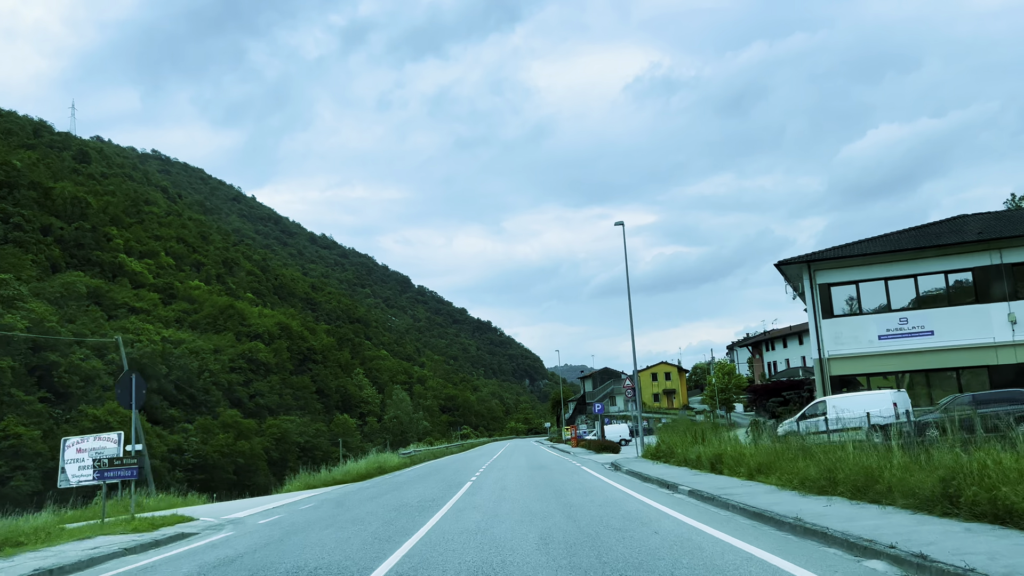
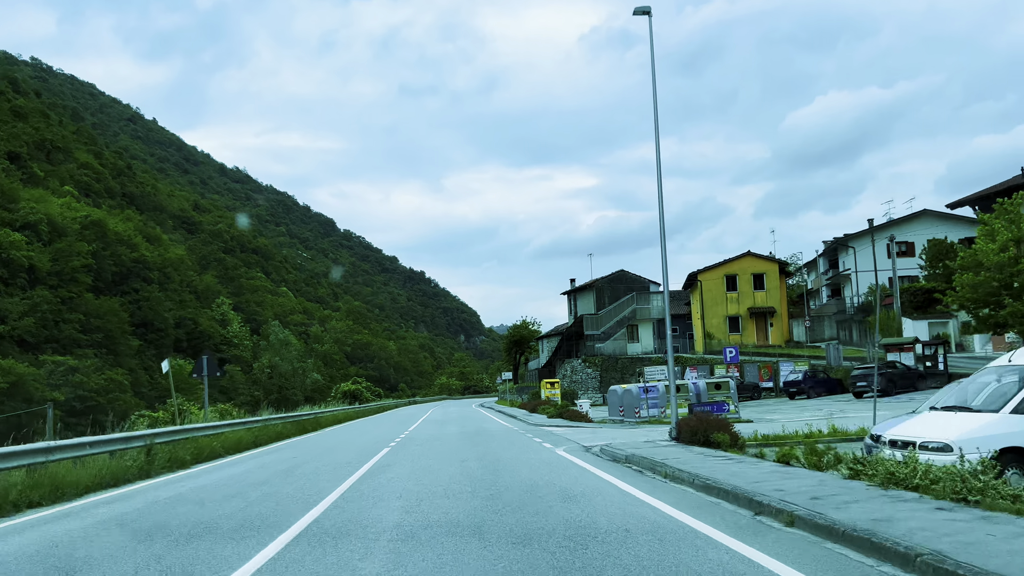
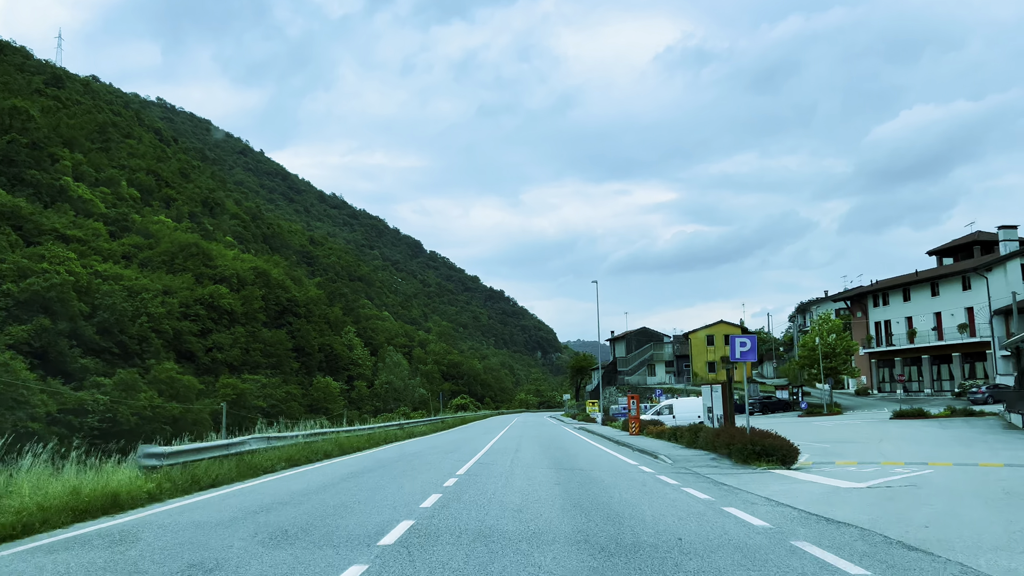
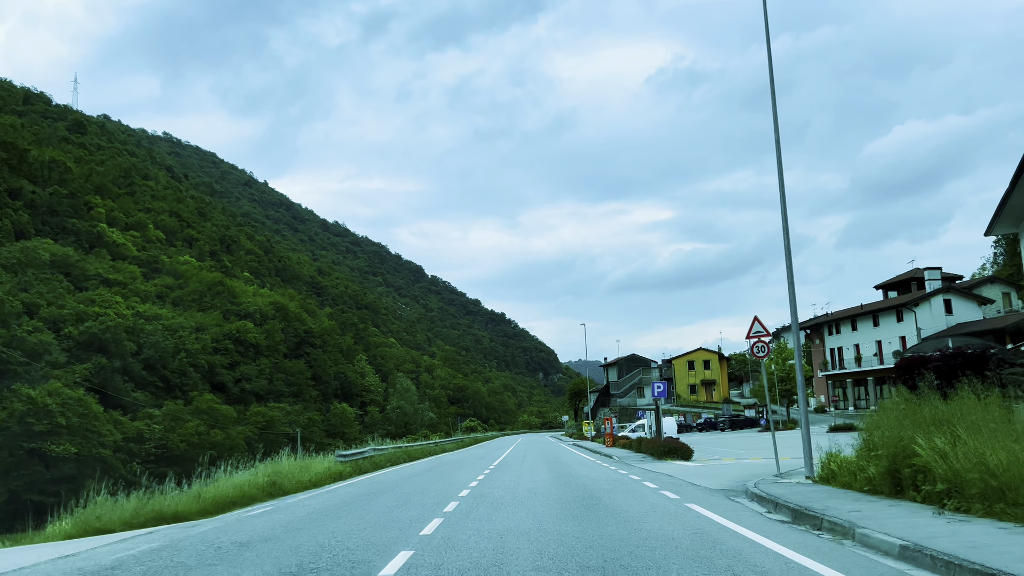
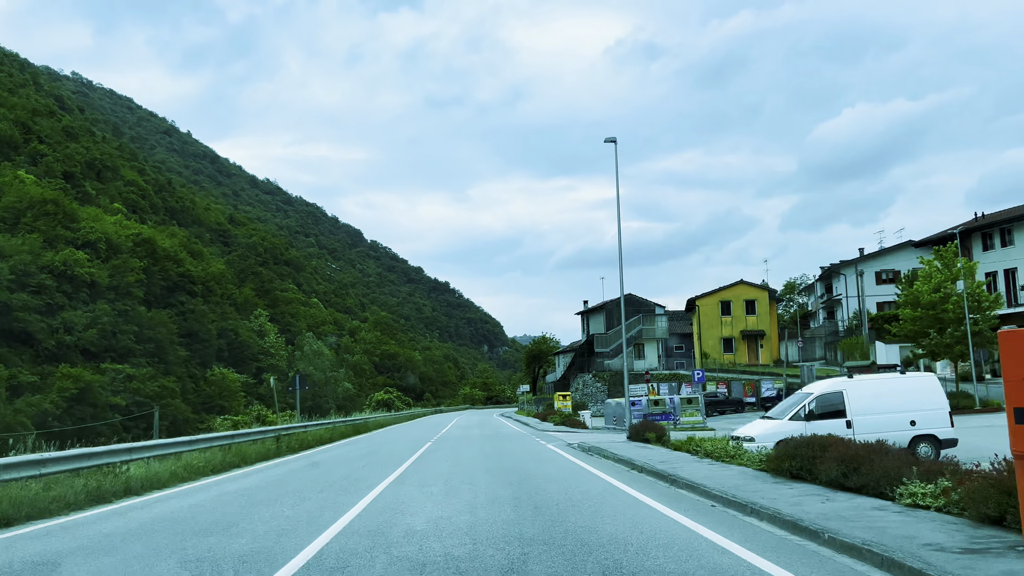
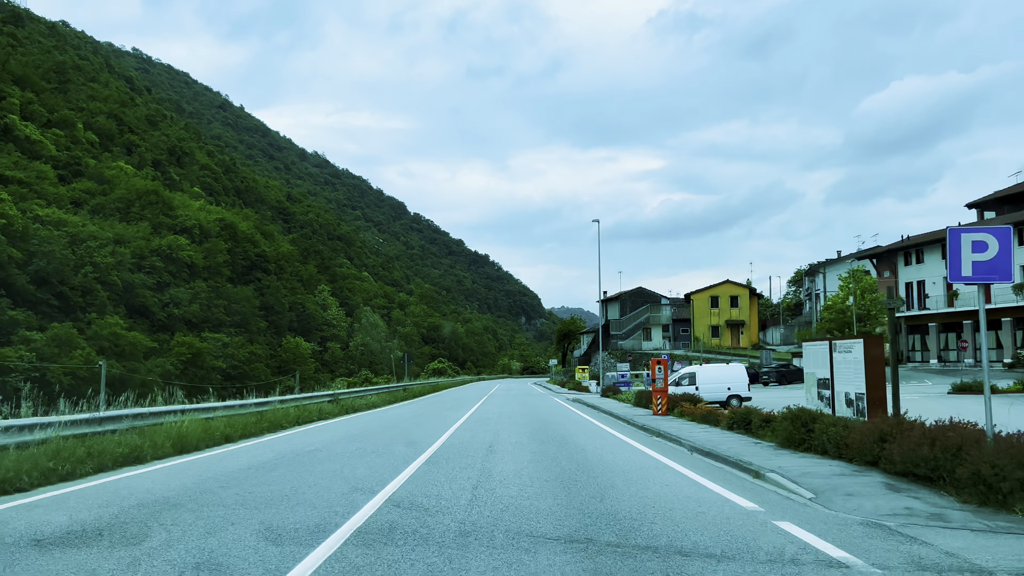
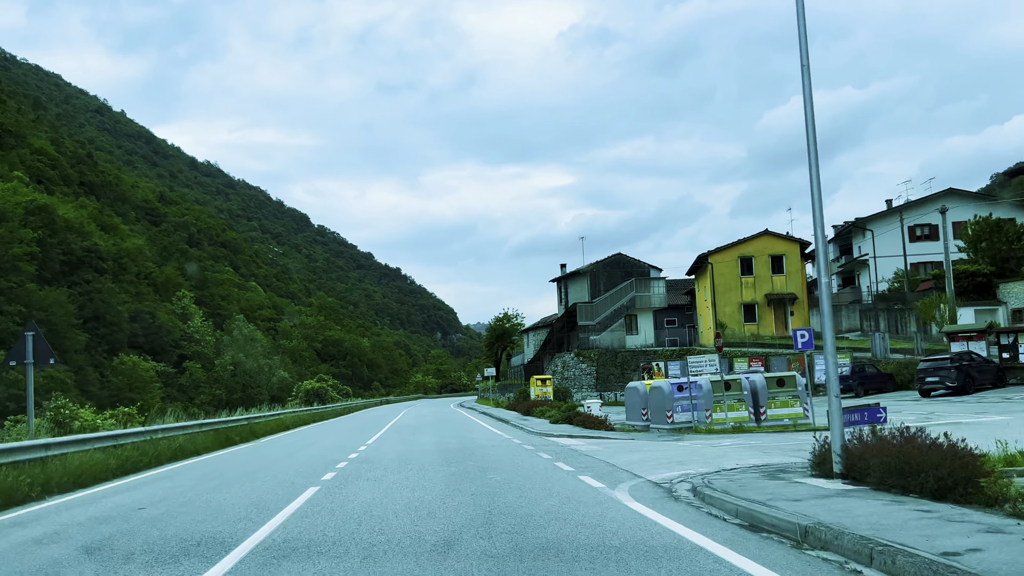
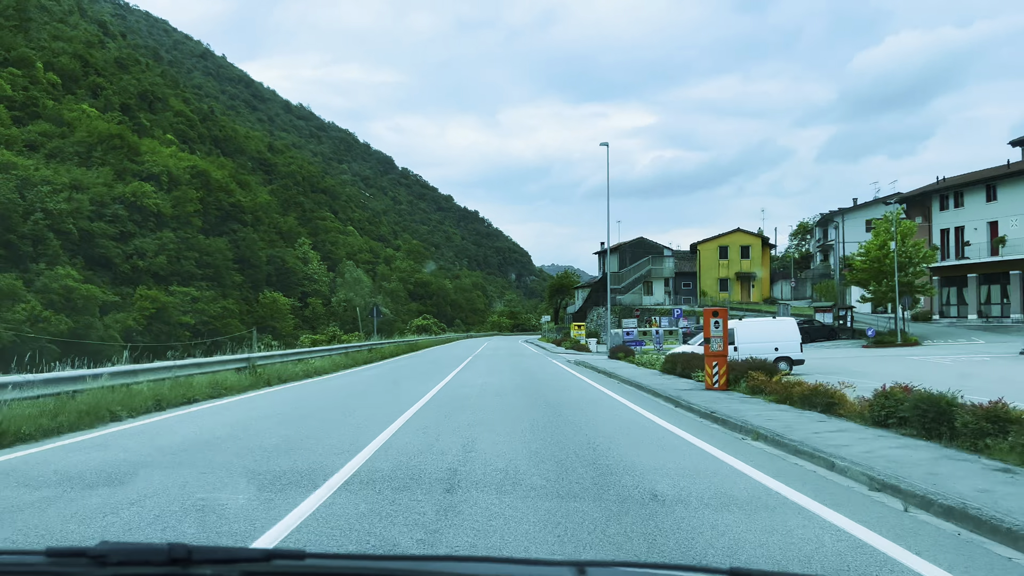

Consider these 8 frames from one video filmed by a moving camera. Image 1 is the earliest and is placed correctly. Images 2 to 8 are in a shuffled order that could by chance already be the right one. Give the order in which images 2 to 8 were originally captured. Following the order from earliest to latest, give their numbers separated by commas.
4, 3, 6, 8, 5, 2, 7
